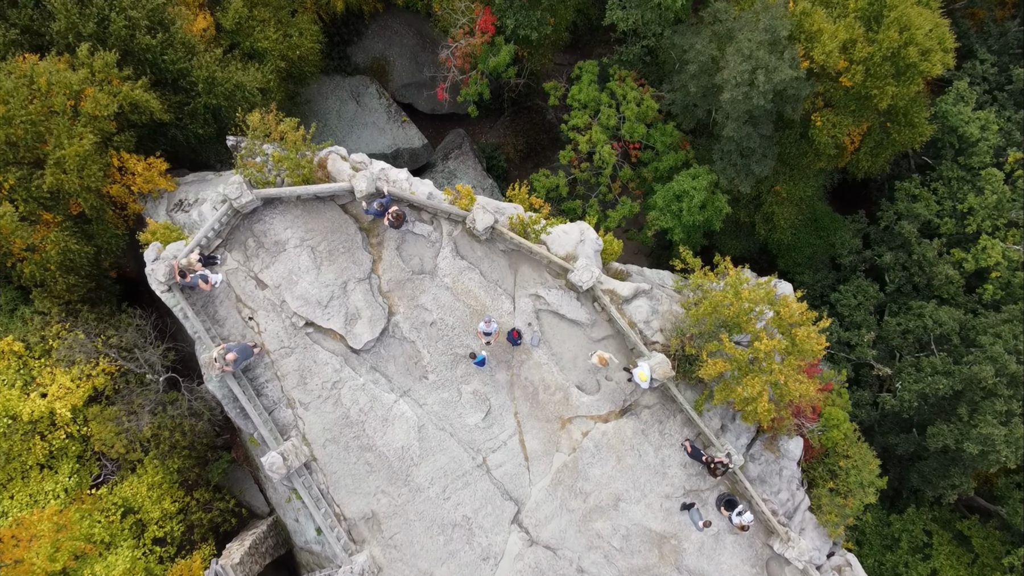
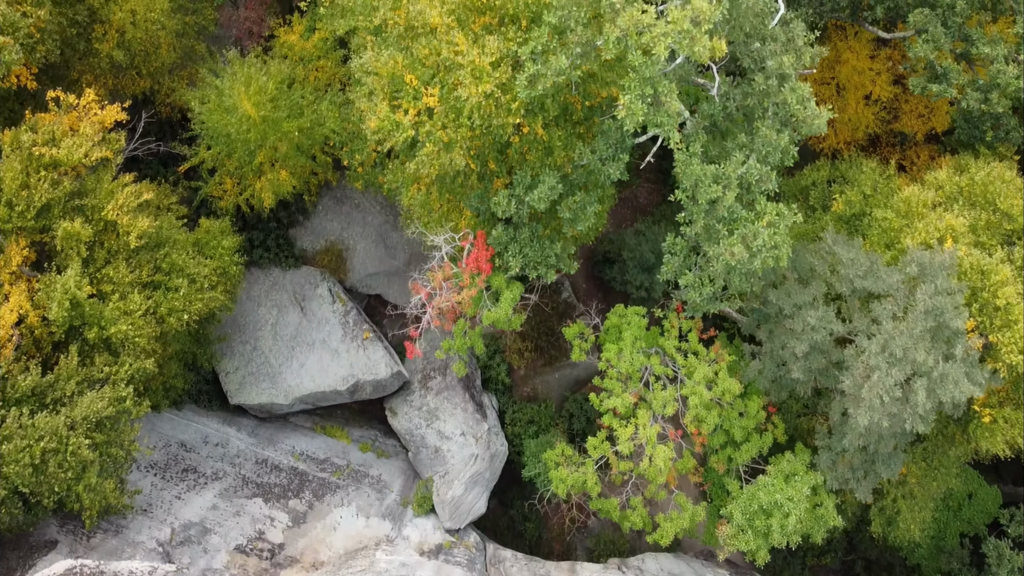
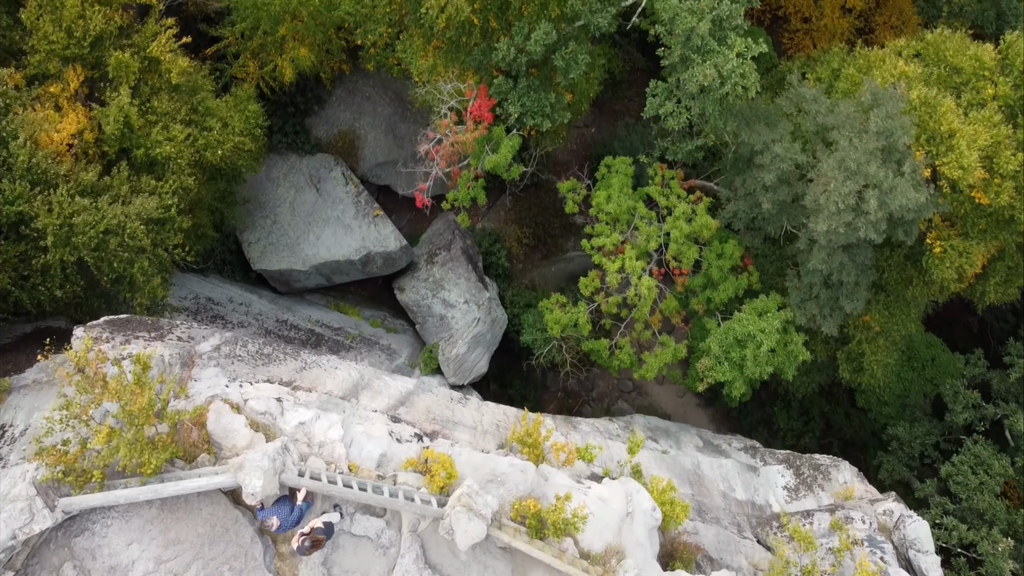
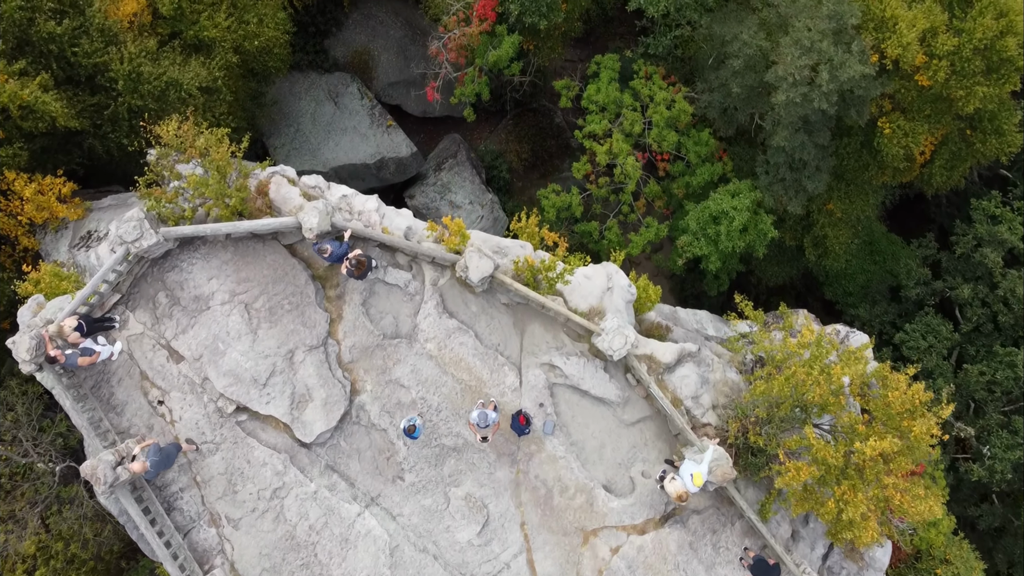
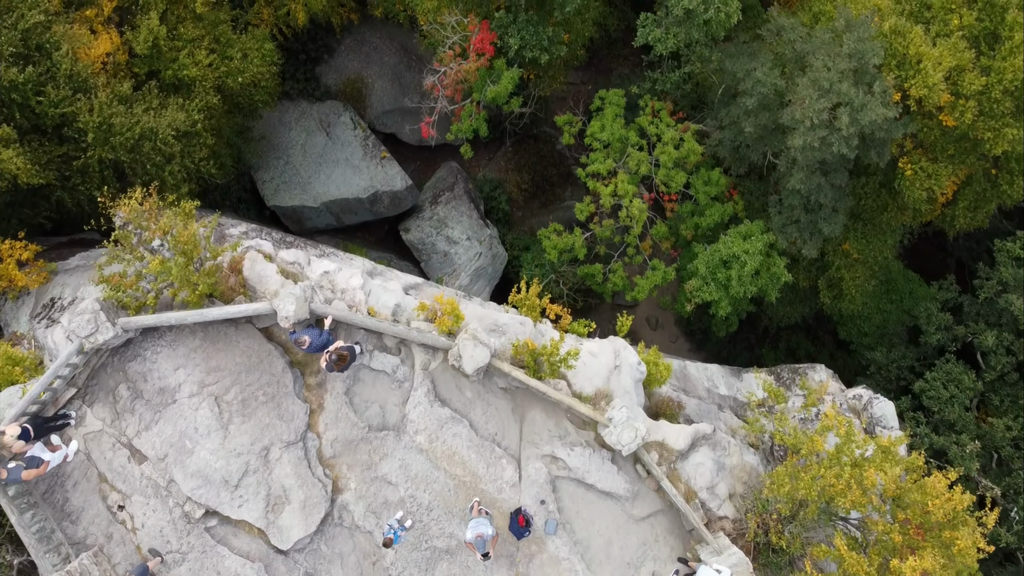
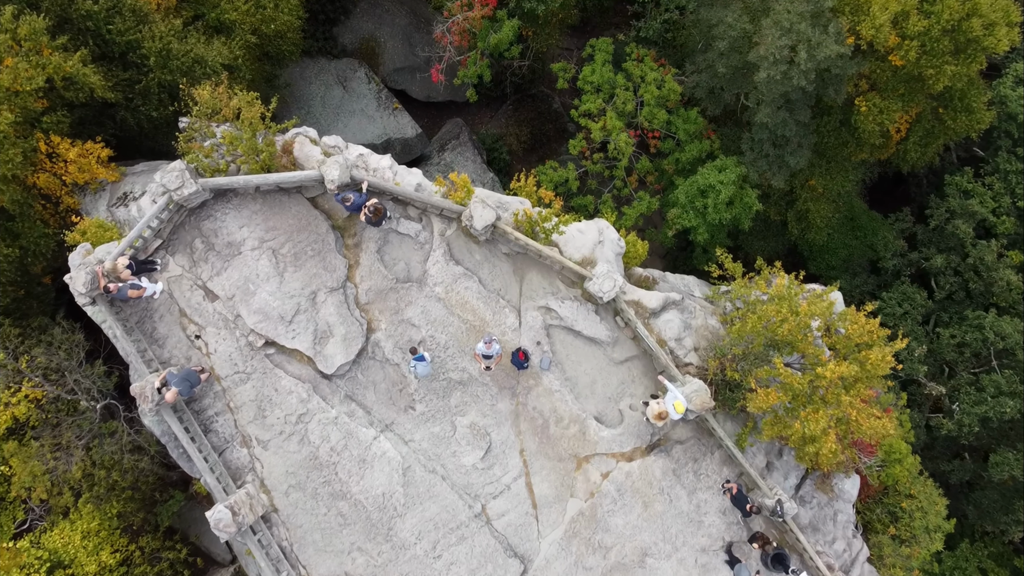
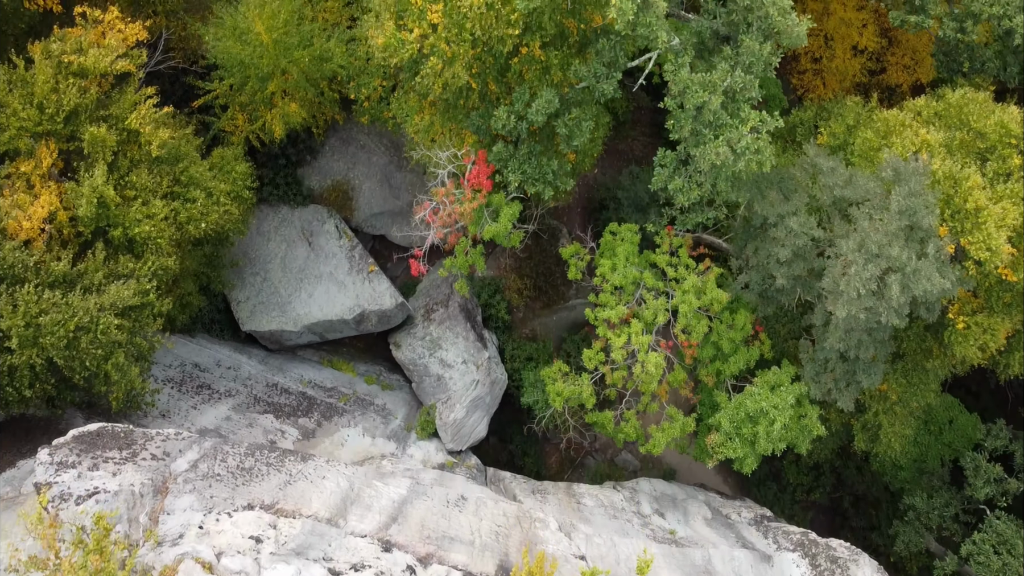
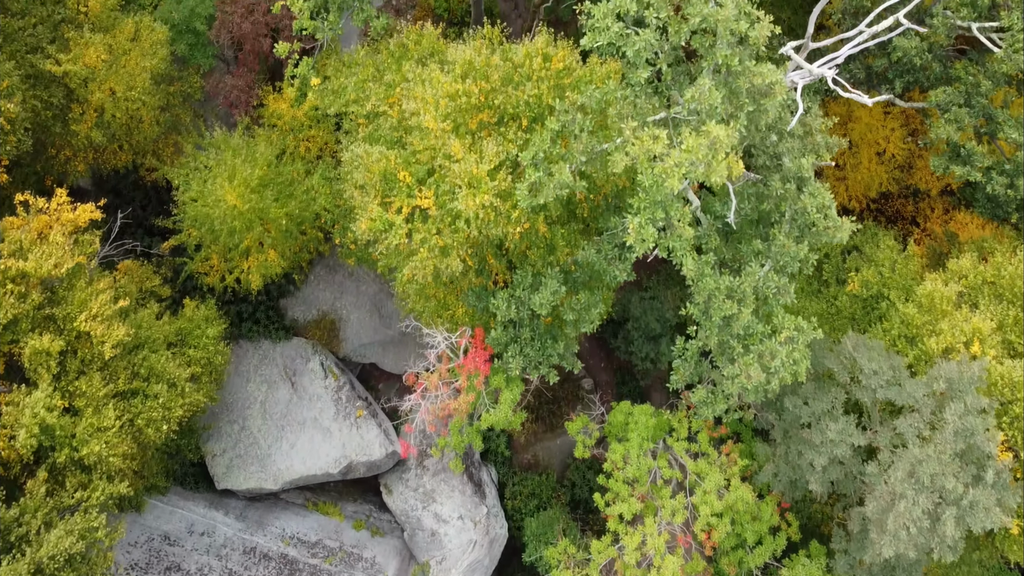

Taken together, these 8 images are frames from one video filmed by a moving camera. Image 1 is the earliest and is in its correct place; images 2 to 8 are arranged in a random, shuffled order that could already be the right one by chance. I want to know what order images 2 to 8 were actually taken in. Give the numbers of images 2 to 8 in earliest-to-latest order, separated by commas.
6, 4, 5, 3, 7, 2, 8
